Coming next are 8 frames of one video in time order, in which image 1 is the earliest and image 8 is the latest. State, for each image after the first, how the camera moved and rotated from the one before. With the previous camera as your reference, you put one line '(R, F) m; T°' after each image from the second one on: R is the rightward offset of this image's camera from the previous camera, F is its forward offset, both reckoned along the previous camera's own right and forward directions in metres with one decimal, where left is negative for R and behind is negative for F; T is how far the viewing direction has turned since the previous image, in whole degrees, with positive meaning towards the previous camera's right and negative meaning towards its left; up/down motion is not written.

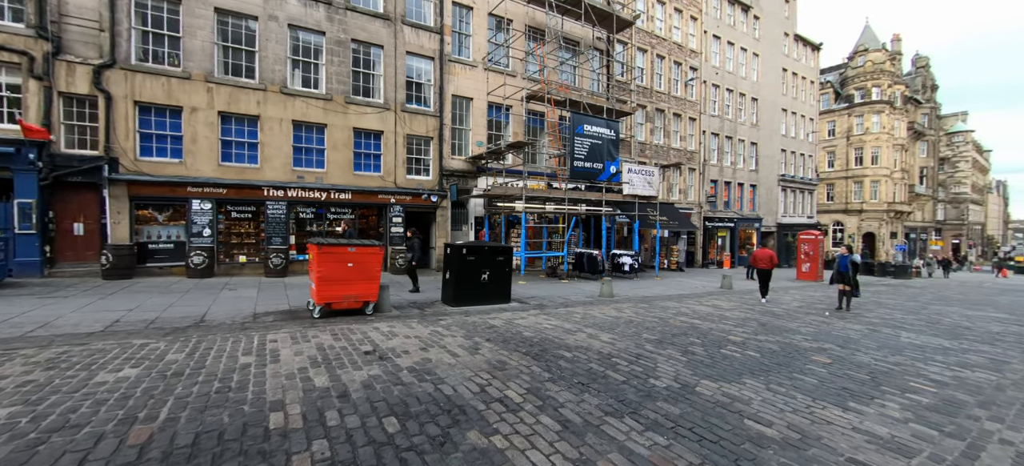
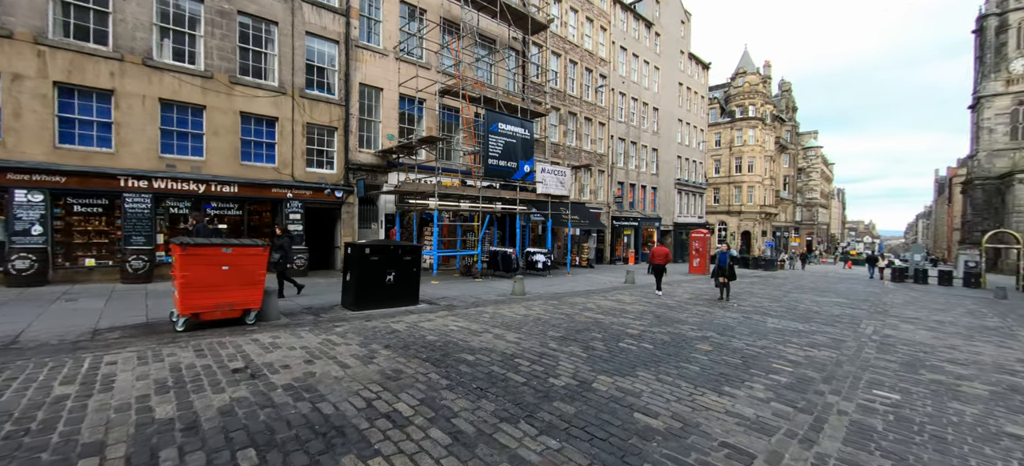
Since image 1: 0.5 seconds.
(+0.2, +0.2) m; +11°
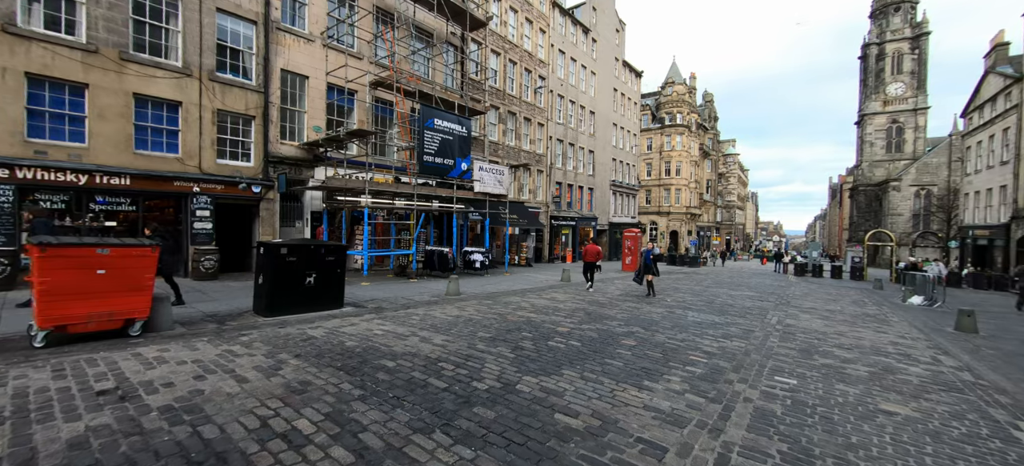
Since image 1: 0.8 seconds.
(+0.2, +0.1) m; +8°
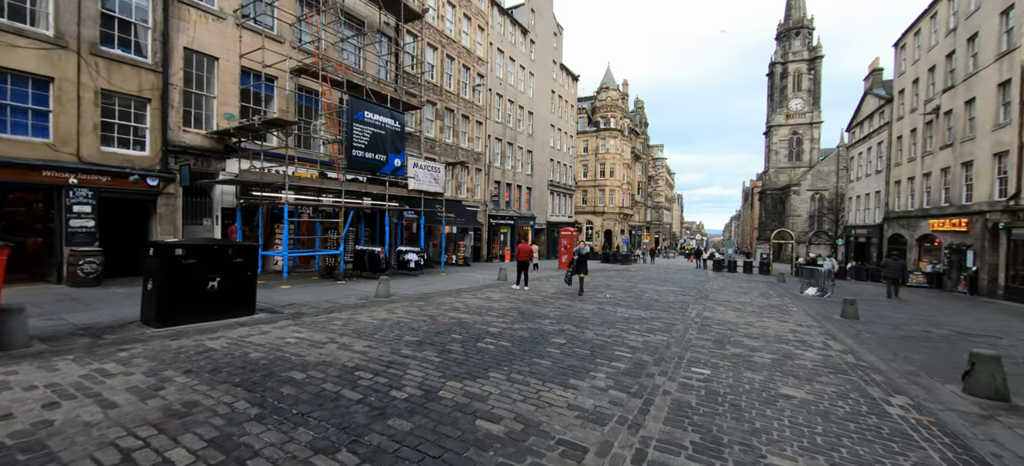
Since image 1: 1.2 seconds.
(+0.2, +0.1) m; +8°
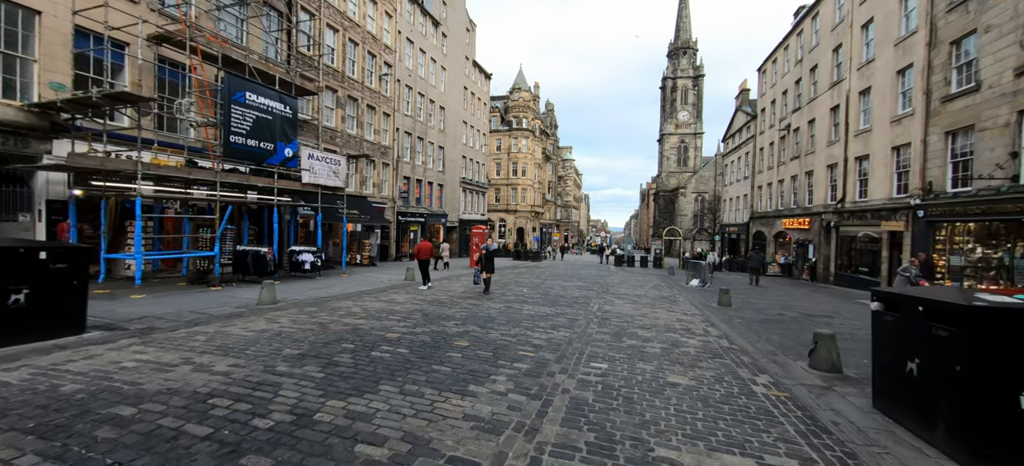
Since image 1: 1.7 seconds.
(+0.2, +0.2) m; +12°
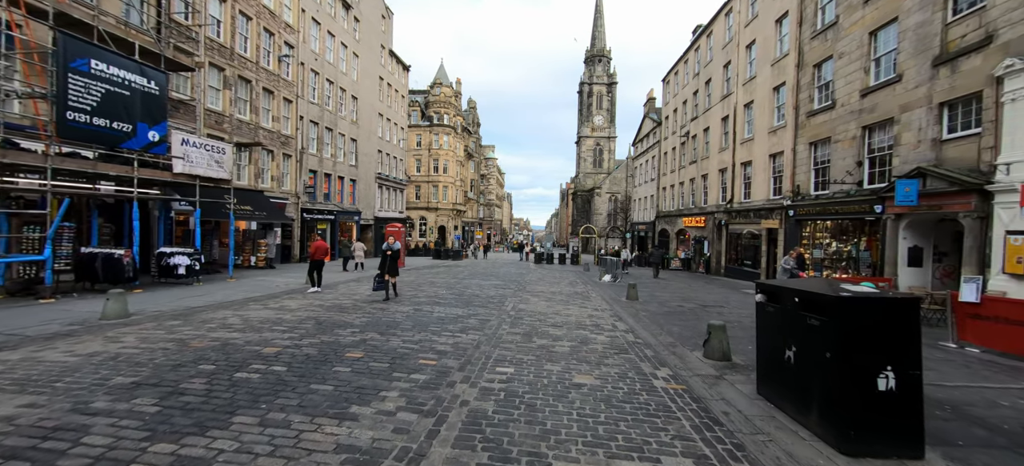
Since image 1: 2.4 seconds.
(+0.3, +0.4) m; +11°
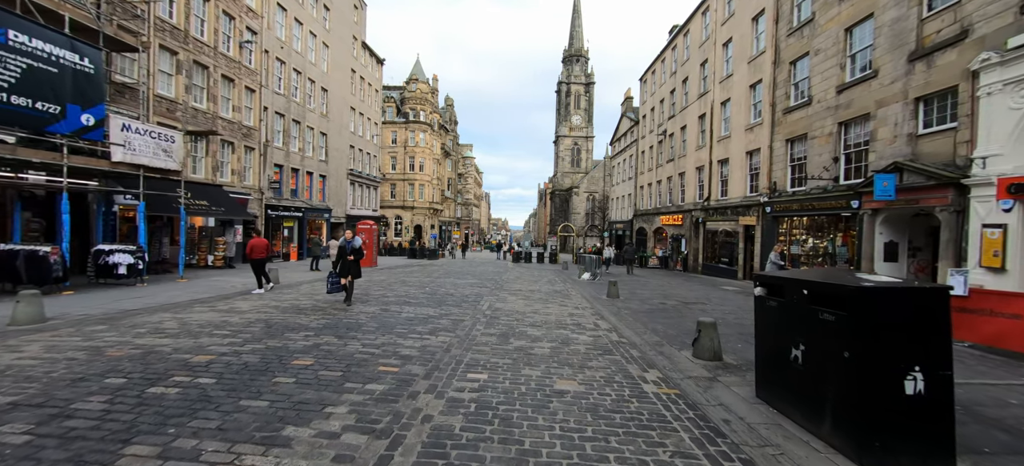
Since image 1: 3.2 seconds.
(+0.1, +0.7) m; +3°
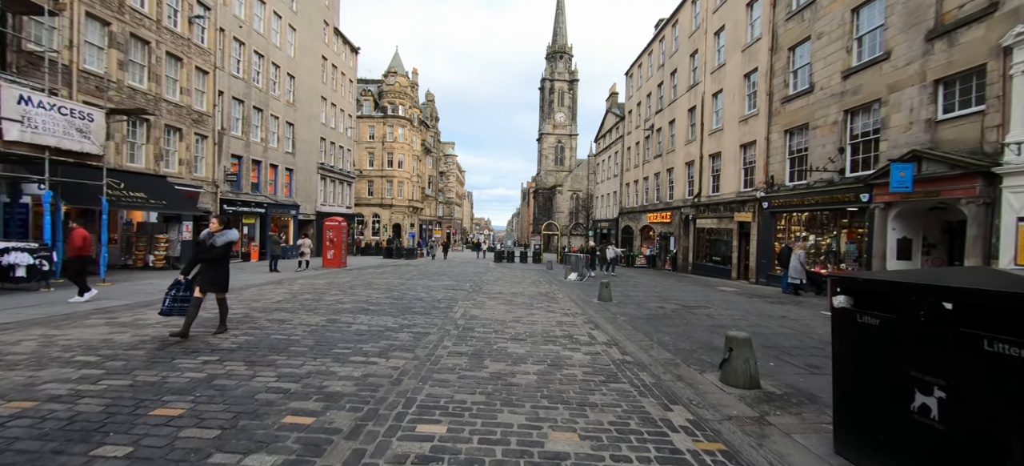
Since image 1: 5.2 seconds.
(+0.1, +1.6) m; +2°
